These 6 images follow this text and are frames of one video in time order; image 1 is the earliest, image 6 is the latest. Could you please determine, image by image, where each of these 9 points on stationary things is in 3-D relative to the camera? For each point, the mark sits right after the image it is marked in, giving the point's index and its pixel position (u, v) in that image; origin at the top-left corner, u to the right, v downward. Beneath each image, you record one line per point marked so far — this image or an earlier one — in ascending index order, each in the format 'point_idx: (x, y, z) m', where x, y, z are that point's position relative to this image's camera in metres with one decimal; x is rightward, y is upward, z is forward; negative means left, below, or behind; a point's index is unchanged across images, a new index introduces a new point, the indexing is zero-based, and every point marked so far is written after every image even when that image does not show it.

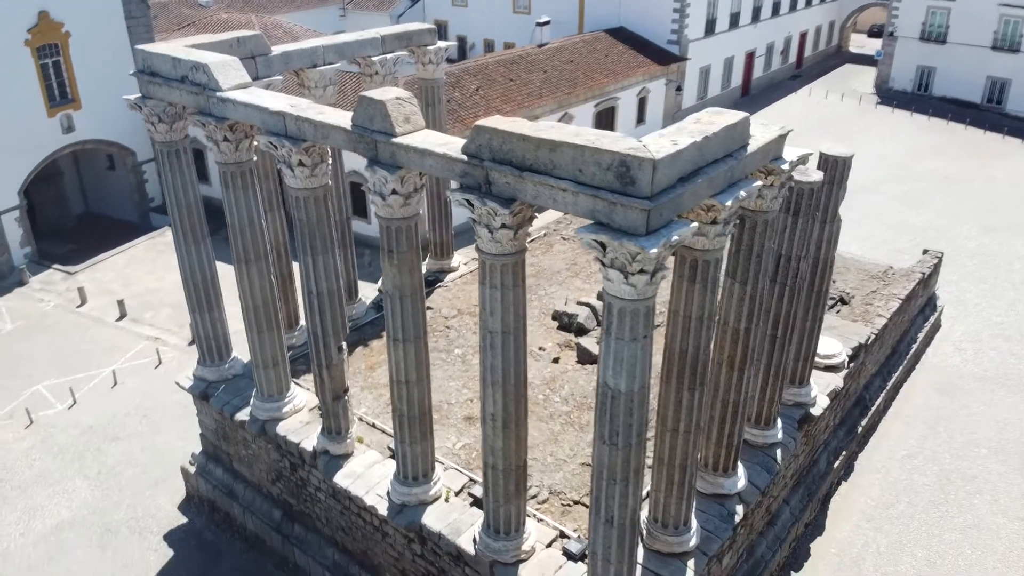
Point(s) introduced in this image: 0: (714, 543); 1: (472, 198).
0: (+2.2, -2.8, +8.8) m
1: (-0.3, +0.8, +6.7) m
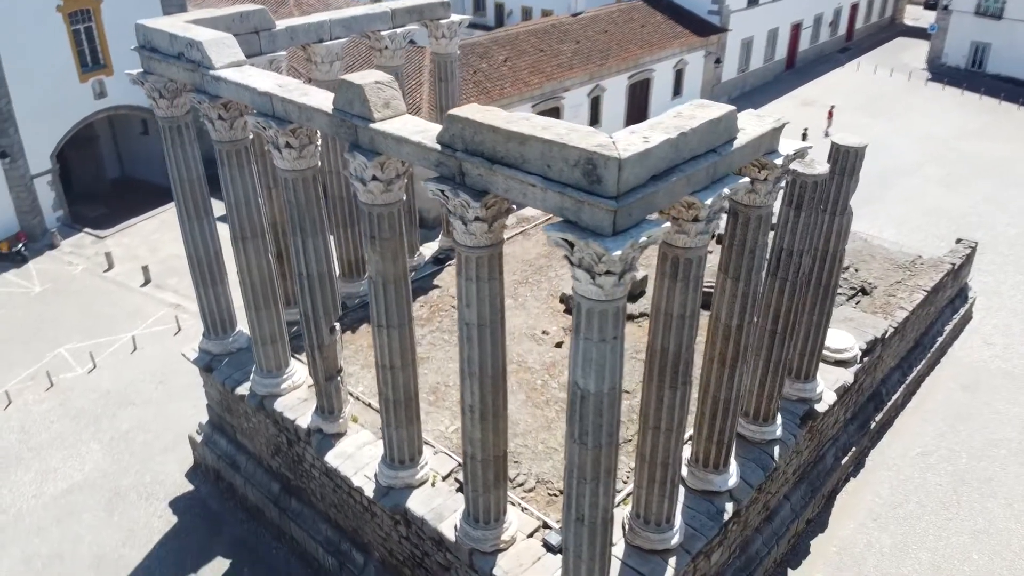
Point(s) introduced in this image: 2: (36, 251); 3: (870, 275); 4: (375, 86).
0: (+2.0, -2.7, +8.6) m
1: (-0.5, +0.8, +6.6) m
2: (-11.6, +0.9, +19.6) m
3: (+6.4, +0.2, +14.4) m
4: (-1.2, +1.8, +7.2) m
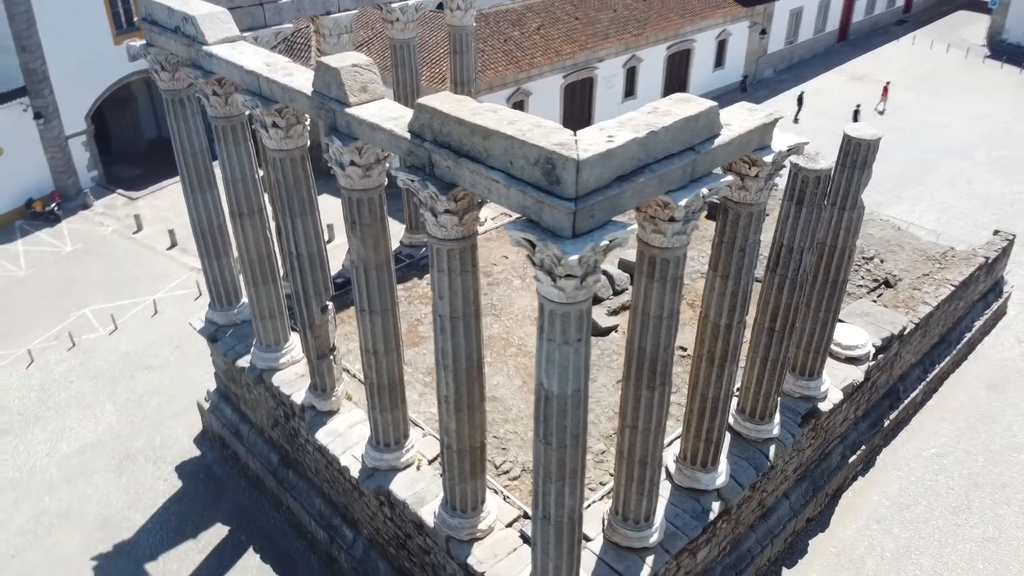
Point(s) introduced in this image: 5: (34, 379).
0: (+1.8, -2.7, +8.5) m
1: (-0.8, +0.9, +6.4) m
2: (-11.0, +1.9, +20.0) m
3: (+6.6, +0.4, +13.9) m
4: (-1.4, +1.9, +7.0) m
5: (-8.5, -1.6, +14.3) m
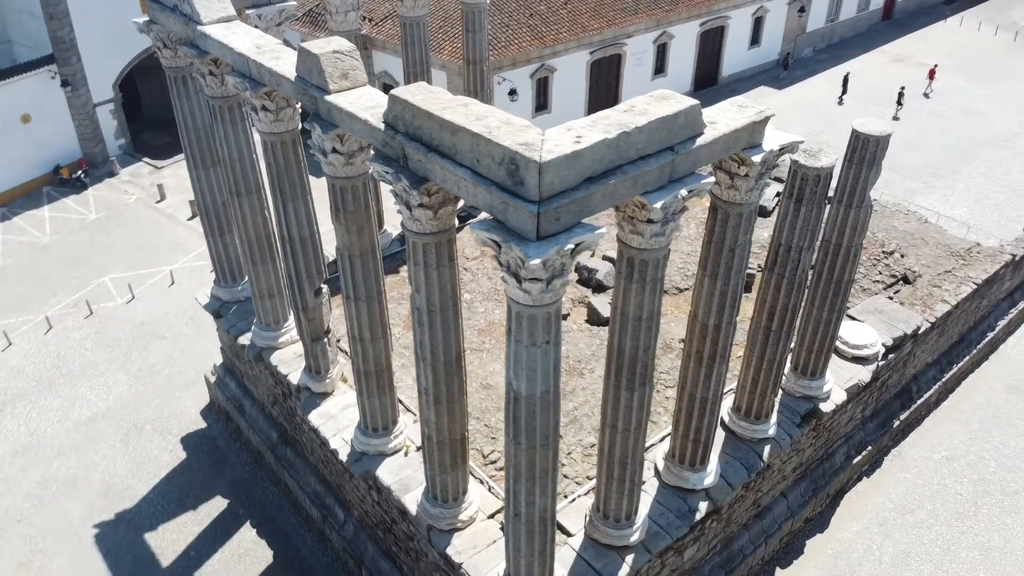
0: (+1.6, -2.6, +8.4) m
1: (-1.0, +0.9, +6.3) m
2: (-10.5, +2.8, +20.3) m
3: (+6.8, +0.4, +13.4) m
4: (-1.5, +2.0, +6.9) m
5: (-8.4, -1.0, +14.6) m
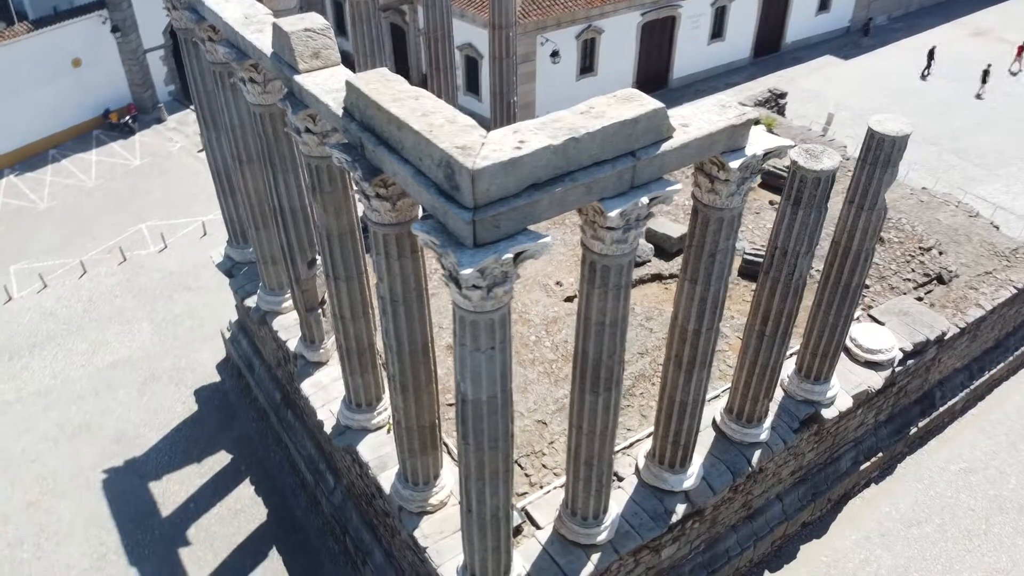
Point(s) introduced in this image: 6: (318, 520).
0: (+1.2, -2.6, +8.2) m
1: (-1.3, +1.0, +6.1) m
2: (-9.5, +4.2, +20.7) m
3: (+7.0, +0.4, +12.6) m
4: (-1.7, +2.1, +6.7) m
5: (-8.0, 0.0, +15.1) m
6: (-2.6, -3.2, +11.0) m
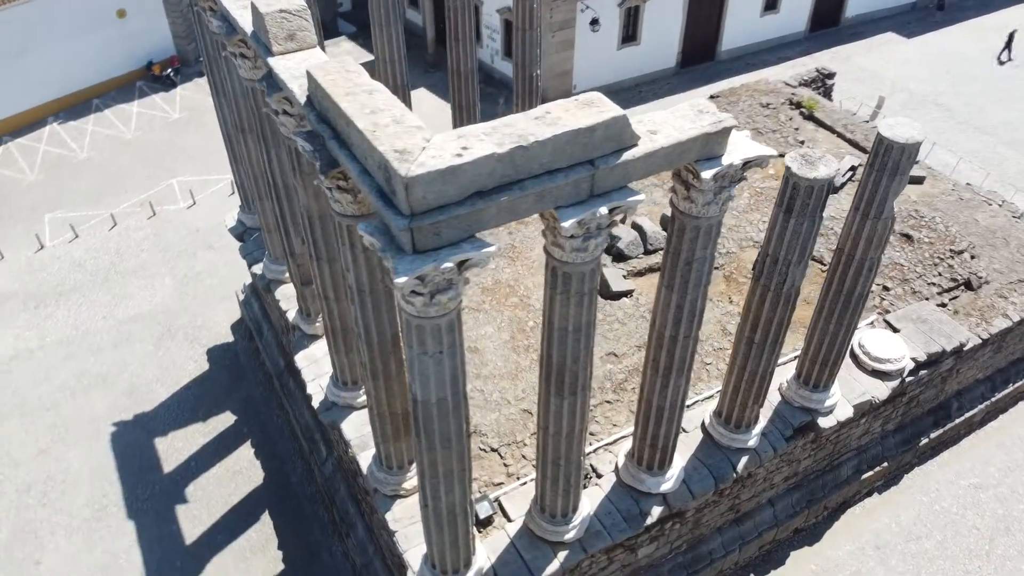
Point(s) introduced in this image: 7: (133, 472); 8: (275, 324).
0: (+0.9, -2.5, +8.1) m
1: (-1.5, +1.0, +6.0) m
2: (-8.5, +5.5, +20.9) m
3: (+7.1, +0.3, +11.9) m
4: (-1.9, +2.2, +6.6) m
5: (-7.7, +0.9, +15.5) m
6: (-2.8, -2.8, +11.2) m
7: (-5.3, -2.6, +11.3) m
8: (-3.6, -0.5, +12.1) m
